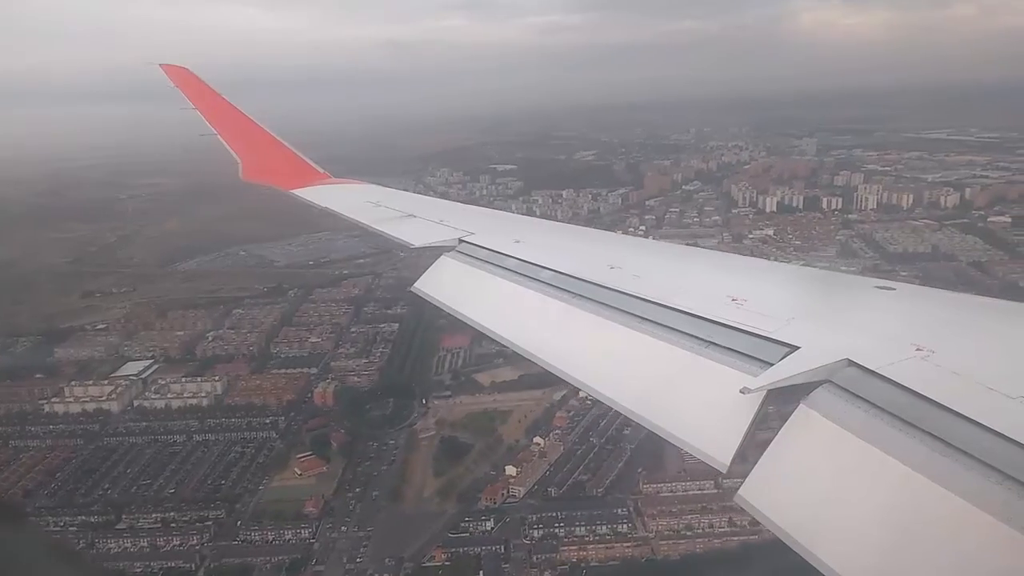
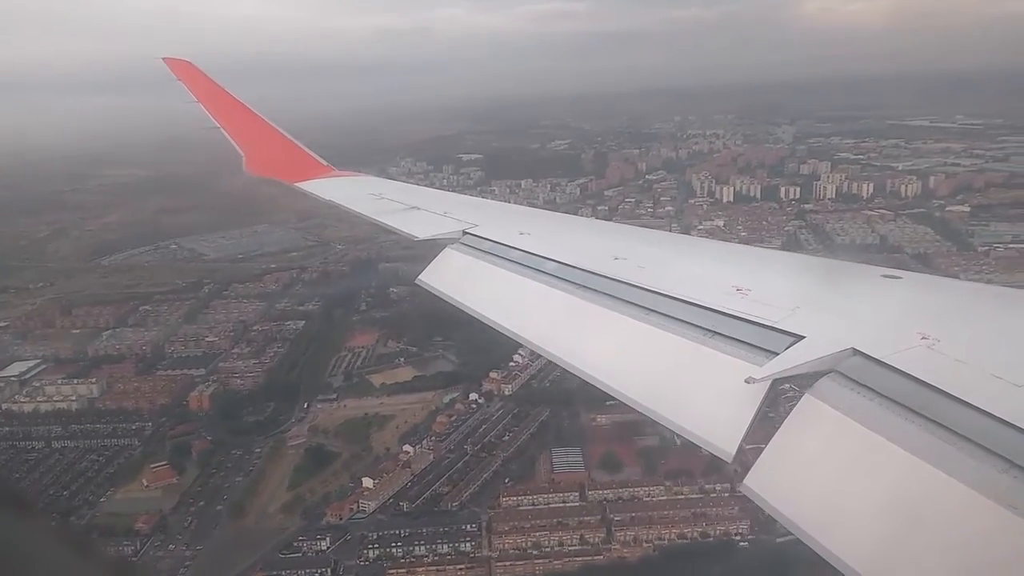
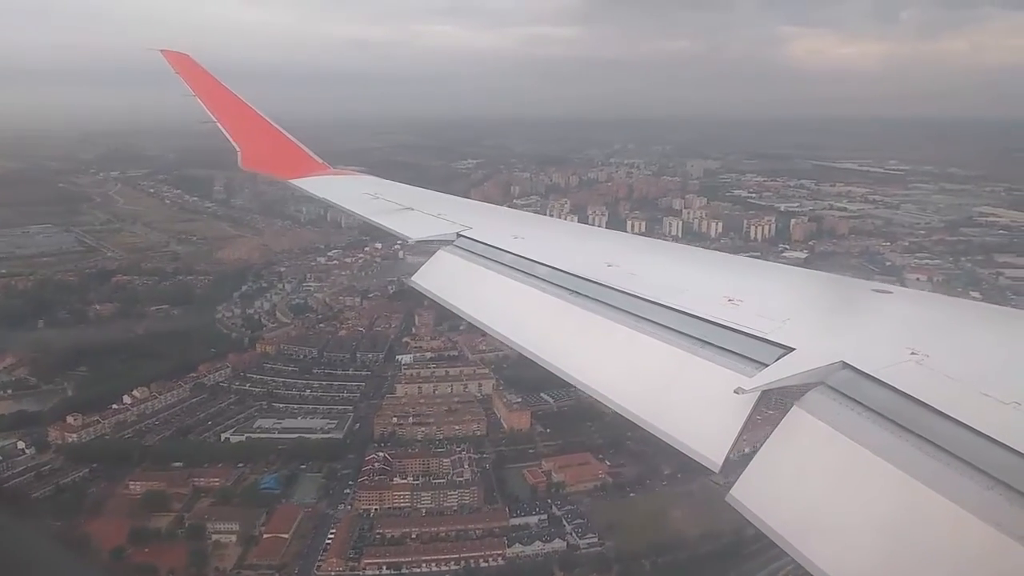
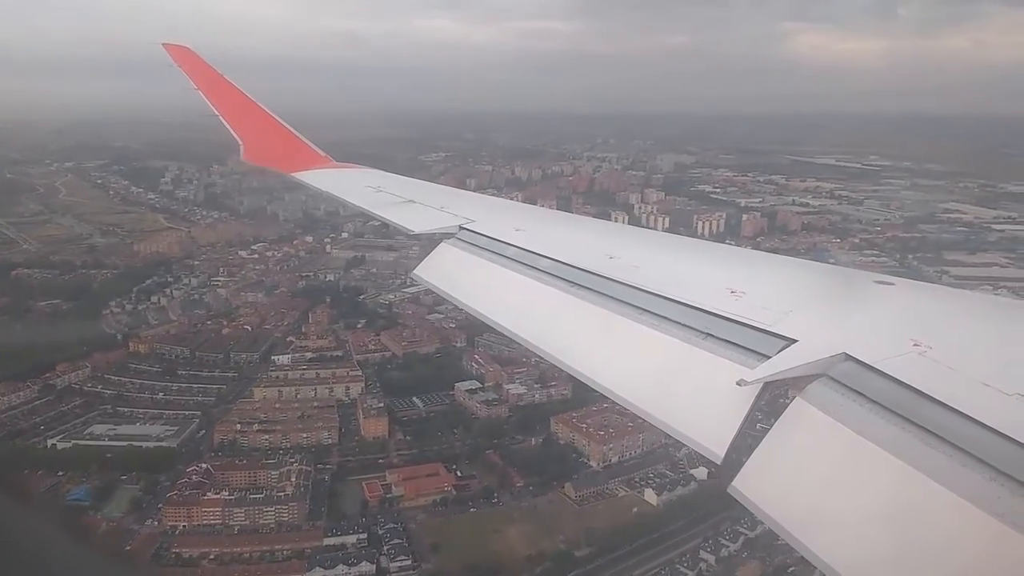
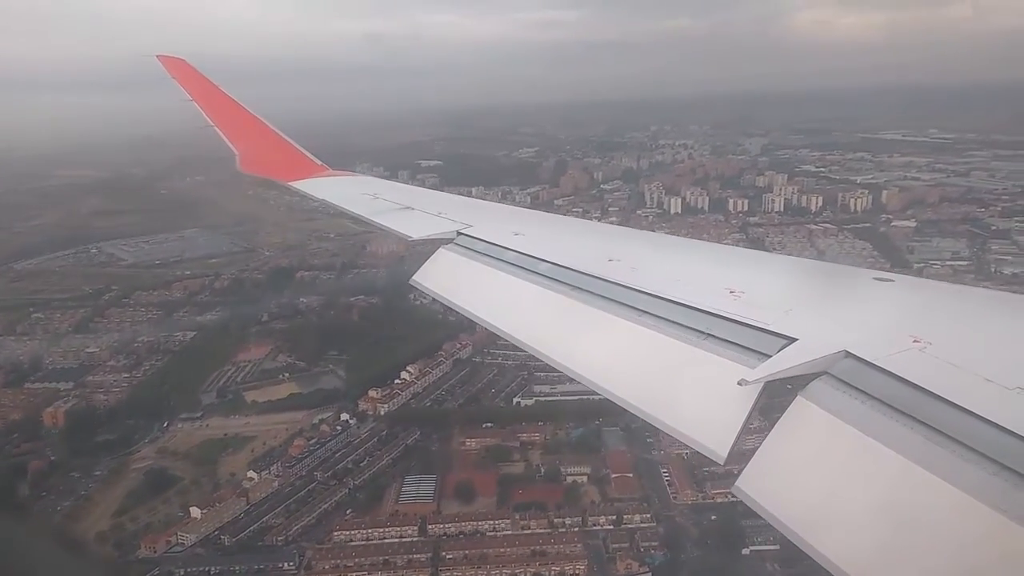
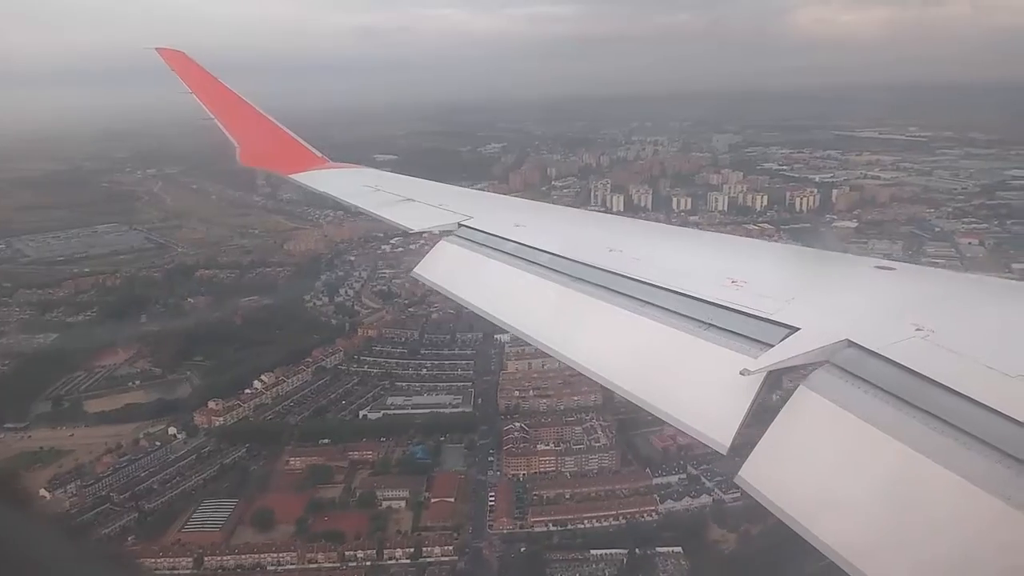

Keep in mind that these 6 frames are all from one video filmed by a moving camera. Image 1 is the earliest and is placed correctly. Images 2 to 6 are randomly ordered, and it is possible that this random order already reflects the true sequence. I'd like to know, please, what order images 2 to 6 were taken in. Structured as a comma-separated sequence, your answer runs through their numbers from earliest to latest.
2, 5, 6, 3, 4
